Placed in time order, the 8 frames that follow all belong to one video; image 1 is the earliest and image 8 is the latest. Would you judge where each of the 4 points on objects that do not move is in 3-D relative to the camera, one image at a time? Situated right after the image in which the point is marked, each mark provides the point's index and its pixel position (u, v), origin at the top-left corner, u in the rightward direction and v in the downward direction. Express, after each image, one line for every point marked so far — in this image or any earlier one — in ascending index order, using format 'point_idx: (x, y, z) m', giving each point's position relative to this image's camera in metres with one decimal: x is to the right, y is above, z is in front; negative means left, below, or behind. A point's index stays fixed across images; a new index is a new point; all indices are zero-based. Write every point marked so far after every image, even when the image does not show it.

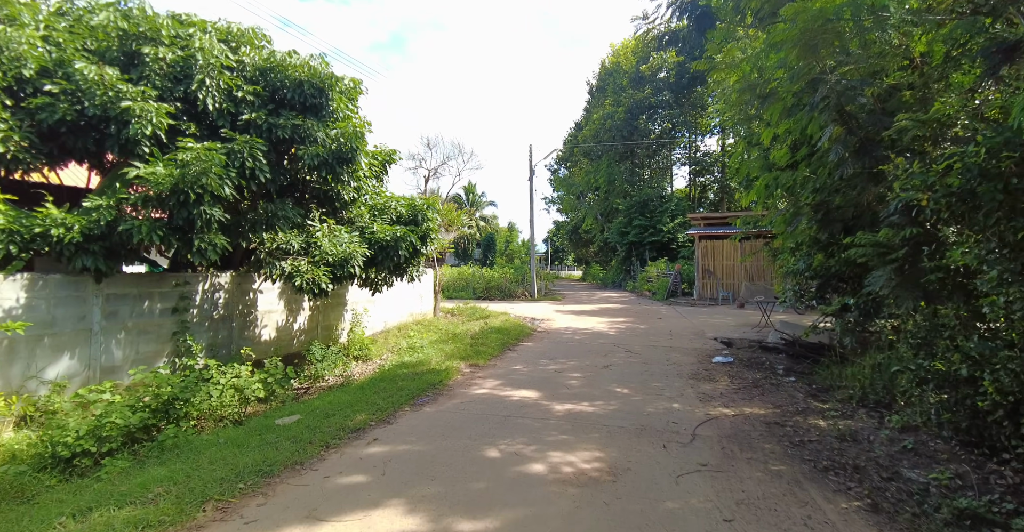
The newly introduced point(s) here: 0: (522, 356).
0: (+0.1, -1.4, +8.3) m
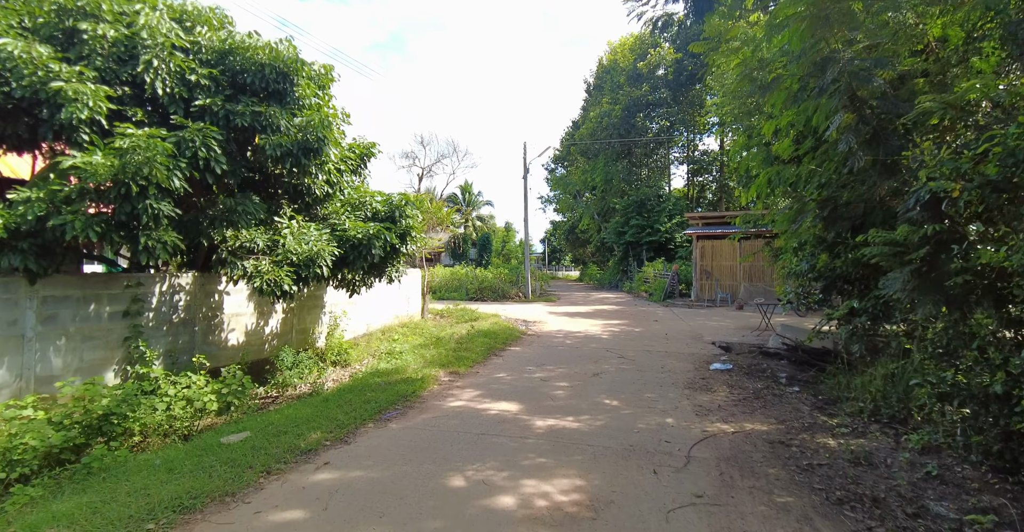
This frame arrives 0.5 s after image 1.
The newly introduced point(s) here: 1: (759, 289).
0: (-0.1, -1.4, +7.8) m
1: (+8.0, -0.8, +17.4) m
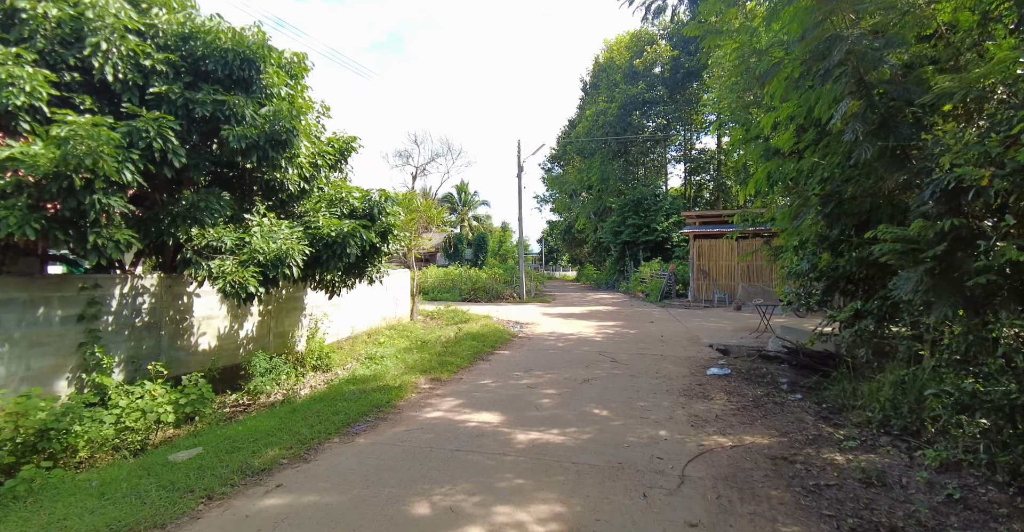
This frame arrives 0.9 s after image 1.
0: (-0.3, -1.4, +7.4) m
1: (+7.8, -0.8, +17.0) m
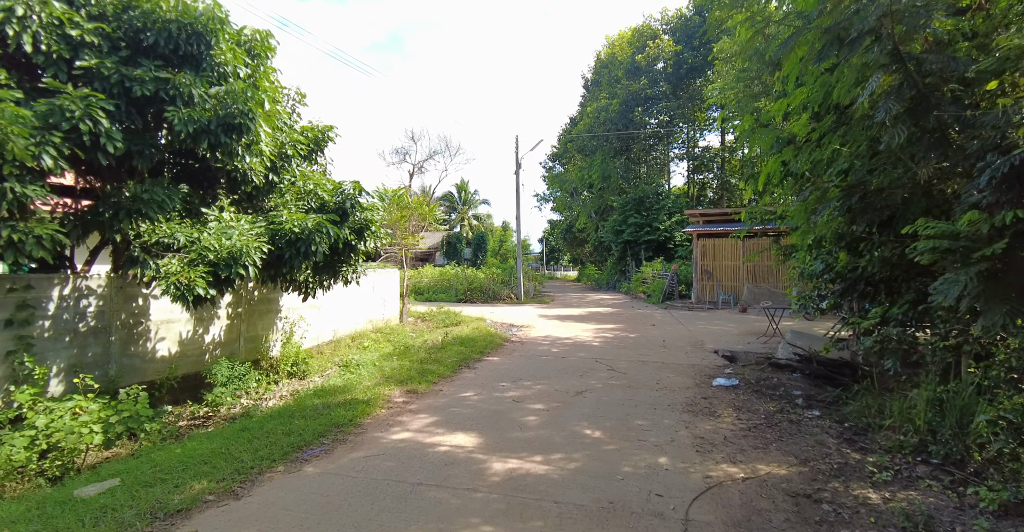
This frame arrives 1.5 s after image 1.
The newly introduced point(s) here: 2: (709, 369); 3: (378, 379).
0: (-0.4, -1.4, +6.8) m
1: (+7.7, -0.8, +16.4) m
2: (+2.7, -1.4, +7.4) m
3: (-1.6, -1.4, +6.4) m
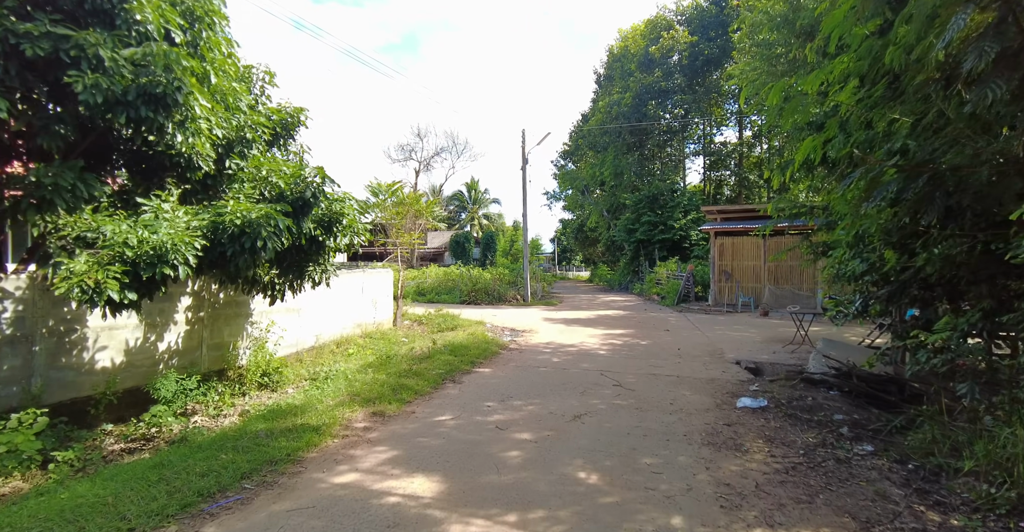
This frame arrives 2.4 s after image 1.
0: (-0.5, -1.4, +5.9) m
1: (+7.8, -0.8, +15.2) m
2: (+2.6, -1.4, +6.4) m
3: (-1.7, -1.4, +5.5) m
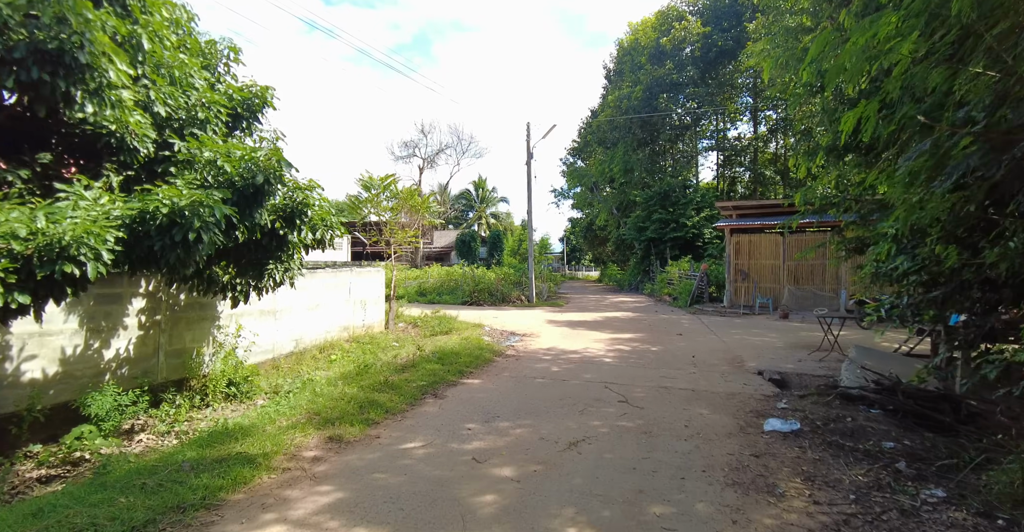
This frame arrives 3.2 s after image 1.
0: (-0.7, -1.4, +5.1) m
1: (+7.9, -0.8, +14.2) m
2: (+2.5, -1.4, +5.6) m
3: (-1.9, -1.3, +4.7) m
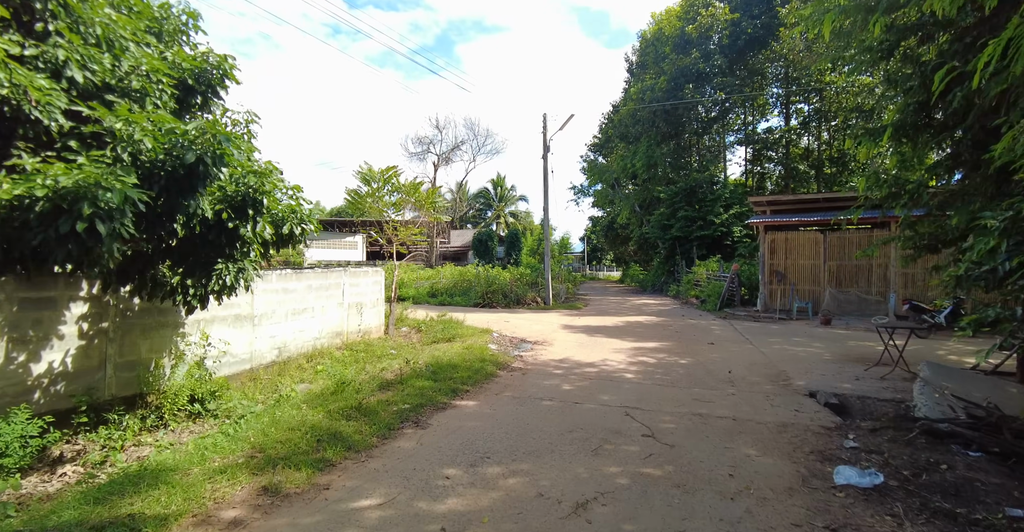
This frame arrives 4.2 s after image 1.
0: (-0.7, -1.4, +4.1) m
1: (+8.2, -0.8, +12.9) m
2: (+2.5, -1.4, +4.4) m
3: (-1.9, -1.3, +3.8) m
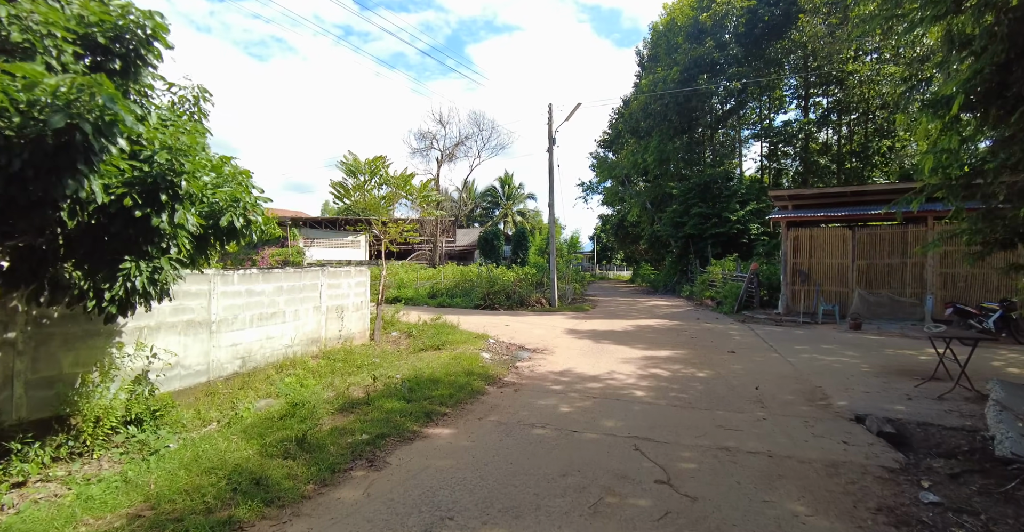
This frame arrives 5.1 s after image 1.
0: (-0.9, -1.4, +3.1) m
1: (+8.2, -0.8, +11.8) m
2: (+2.4, -1.4, +3.4) m
3: (-2.1, -1.3, +2.8) m
